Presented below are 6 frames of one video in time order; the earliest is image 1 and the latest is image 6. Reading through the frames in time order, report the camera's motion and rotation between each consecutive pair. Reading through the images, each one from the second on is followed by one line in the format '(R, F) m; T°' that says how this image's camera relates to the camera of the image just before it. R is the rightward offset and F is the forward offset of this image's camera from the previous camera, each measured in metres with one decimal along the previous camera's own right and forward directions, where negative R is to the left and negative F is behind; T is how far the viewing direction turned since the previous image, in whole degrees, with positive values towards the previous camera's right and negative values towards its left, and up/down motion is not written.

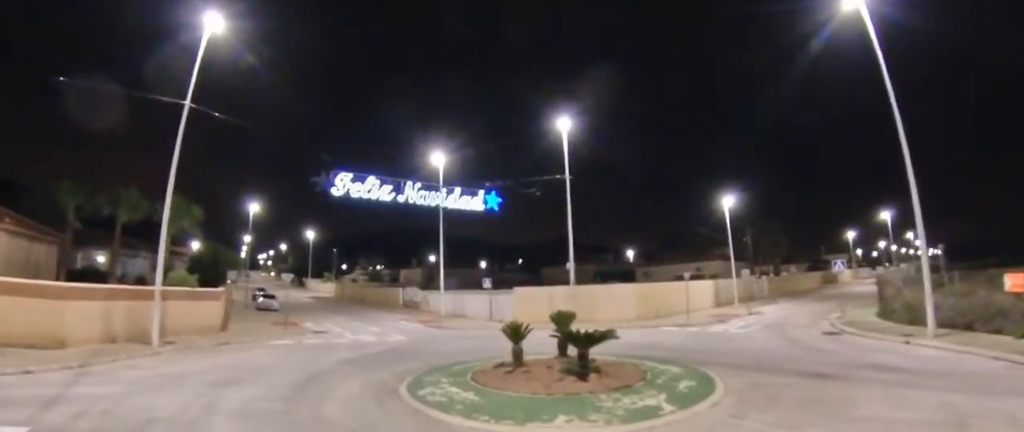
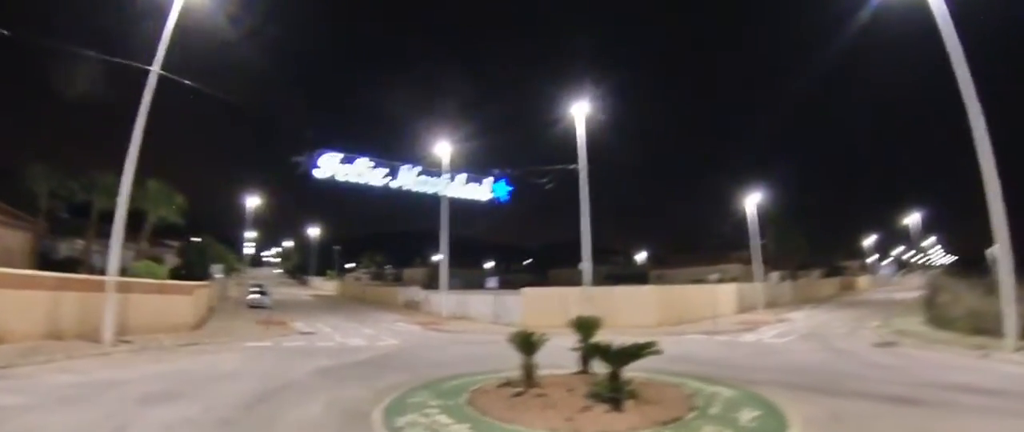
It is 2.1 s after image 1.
(-0.1, +3.4) m; -1°
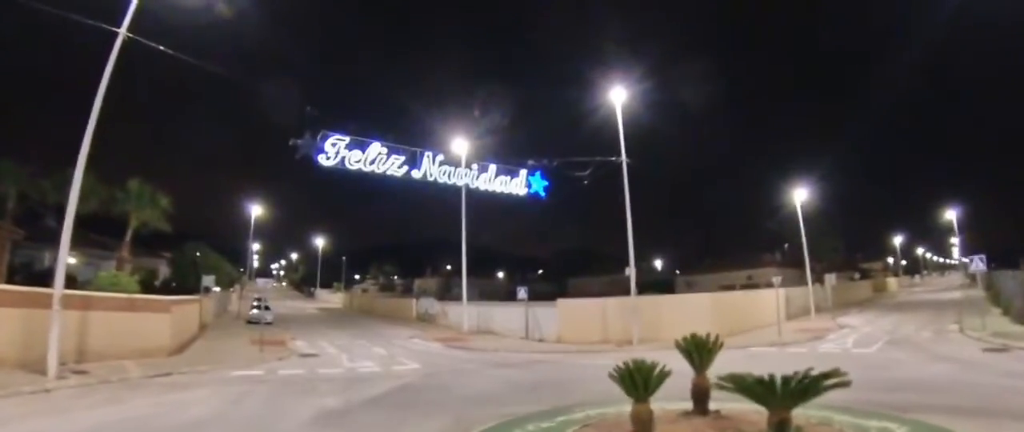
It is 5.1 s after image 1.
(-1.0, +4.4) m; 0°
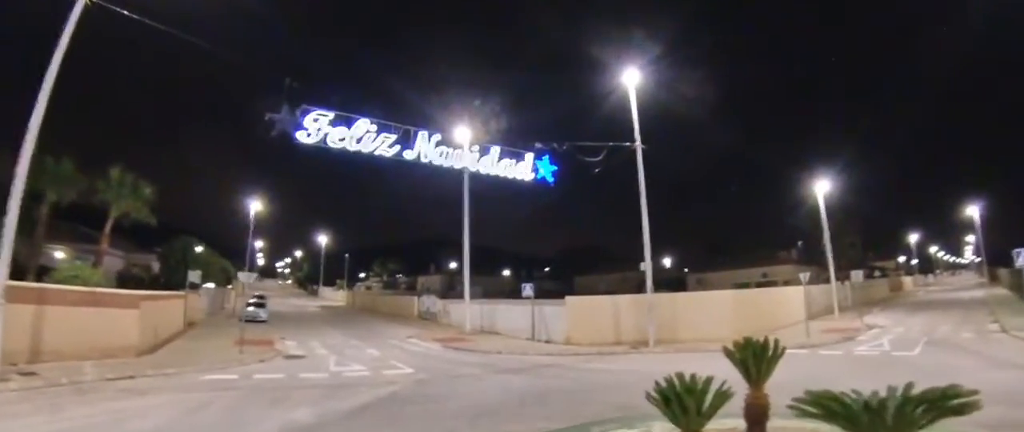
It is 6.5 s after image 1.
(0.0, +2.2) m; 0°
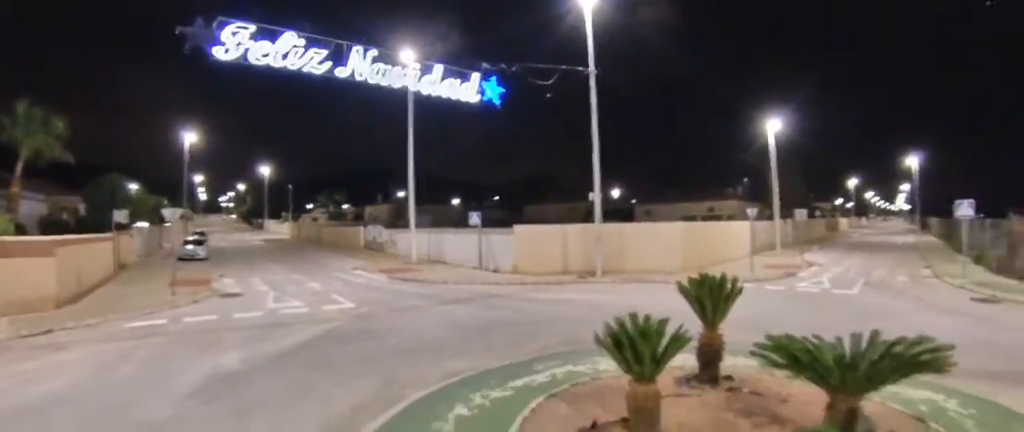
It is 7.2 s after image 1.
(+0.1, +0.6) m; +4°
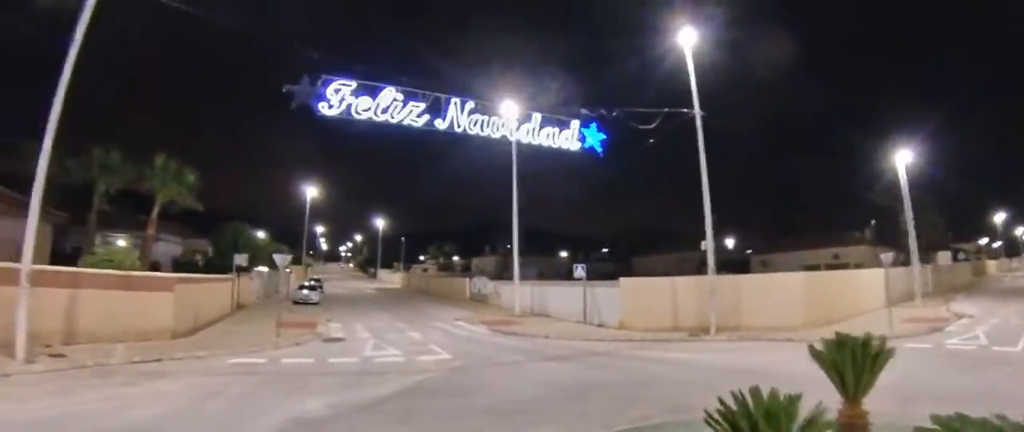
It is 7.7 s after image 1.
(+0.1, +1.0) m; -8°
